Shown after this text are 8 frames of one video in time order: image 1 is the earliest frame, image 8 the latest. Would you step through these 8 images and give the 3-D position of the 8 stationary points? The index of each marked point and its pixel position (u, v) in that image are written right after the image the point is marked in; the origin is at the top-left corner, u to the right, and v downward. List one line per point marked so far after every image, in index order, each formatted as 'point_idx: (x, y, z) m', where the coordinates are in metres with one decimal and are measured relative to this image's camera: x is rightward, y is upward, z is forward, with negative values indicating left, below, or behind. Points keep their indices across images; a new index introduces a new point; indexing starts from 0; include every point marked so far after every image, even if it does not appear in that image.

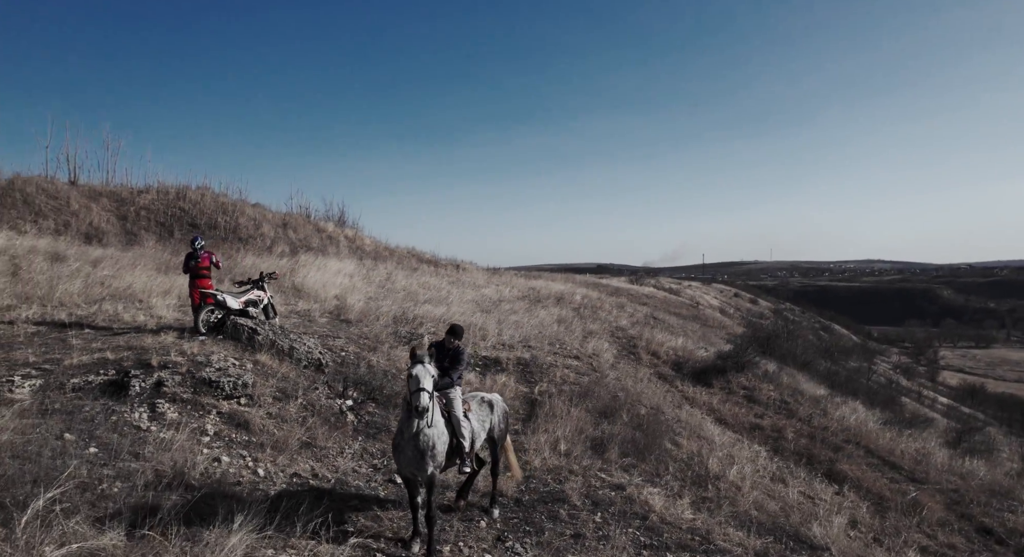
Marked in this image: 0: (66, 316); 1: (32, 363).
0: (-7.8, -0.6, +11.5) m
1: (-6.2, -1.1, +8.5) m
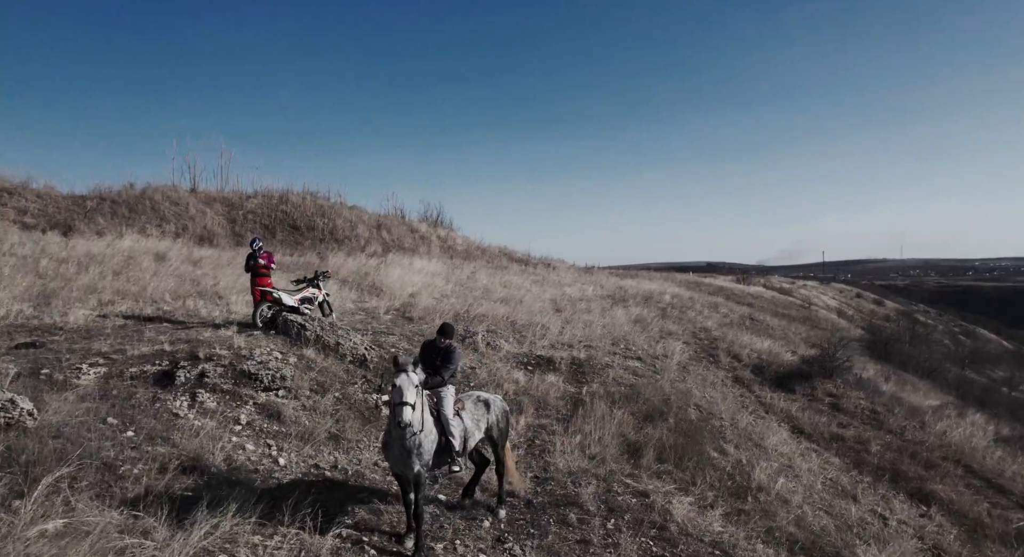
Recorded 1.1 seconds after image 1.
0: (-6.9, -0.6, +12.7) m
1: (-5.8, -1.0, +9.4) m
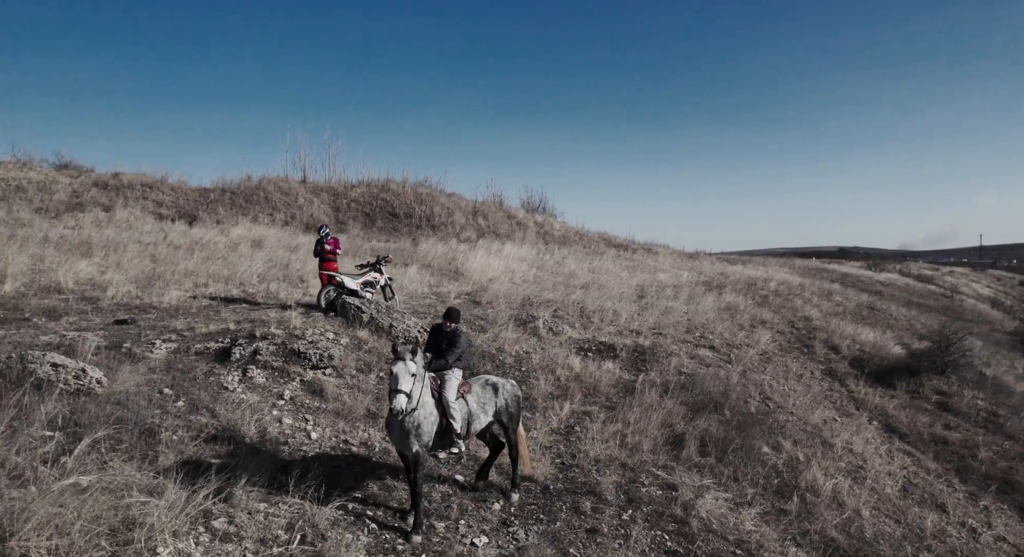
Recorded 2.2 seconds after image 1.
0: (-5.8, -0.3, +13.8) m
1: (-5.3, -0.8, +10.4) m
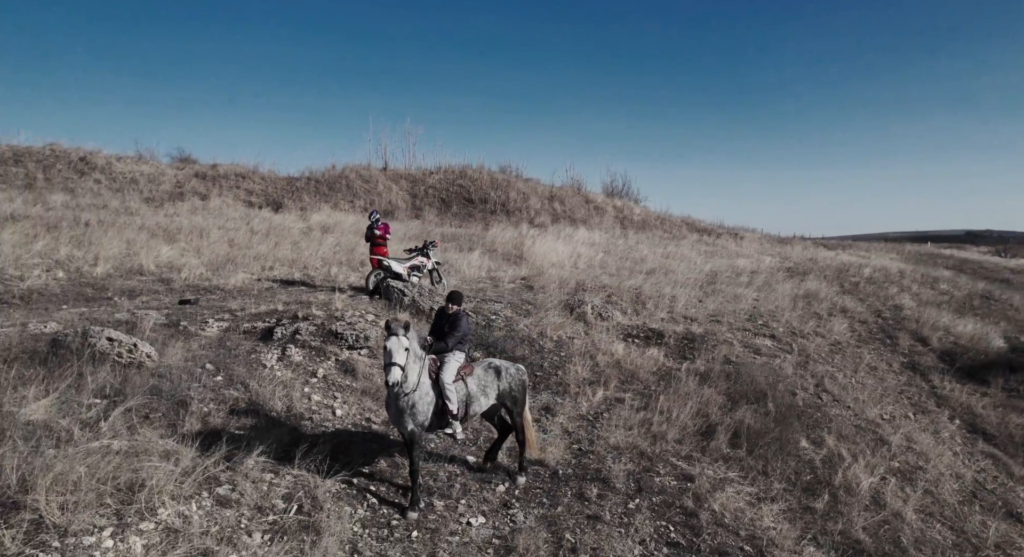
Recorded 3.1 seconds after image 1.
0: (-4.7, +0.1, +14.5) m
1: (-4.7, -0.5, +11.1) m
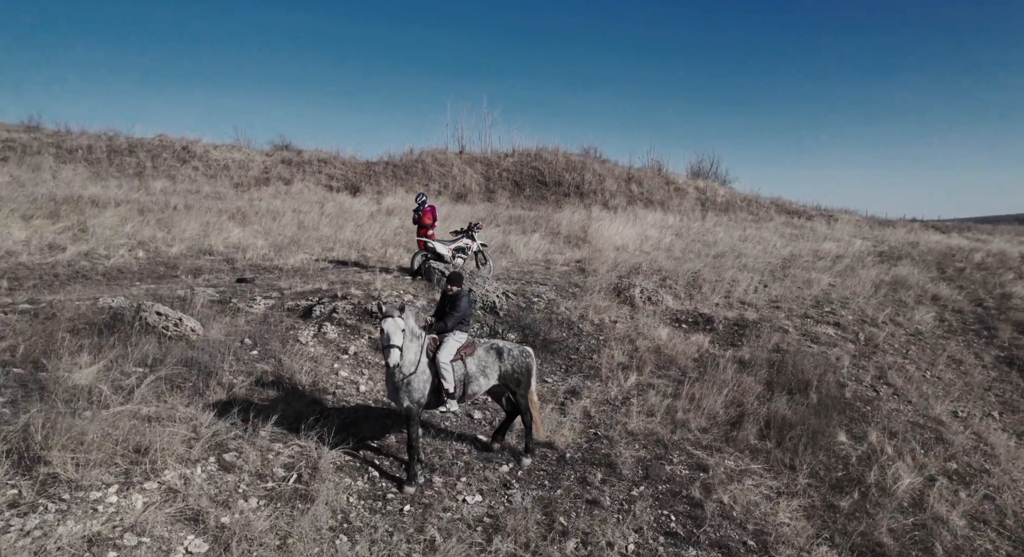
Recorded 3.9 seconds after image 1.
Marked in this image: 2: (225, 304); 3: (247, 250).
0: (-3.6, +0.5, +15.1) m
1: (-4.1, -0.2, +11.7) m
2: (-4.6, -0.4, +10.6) m
3: (-5.7, +0.6, +14.3) m
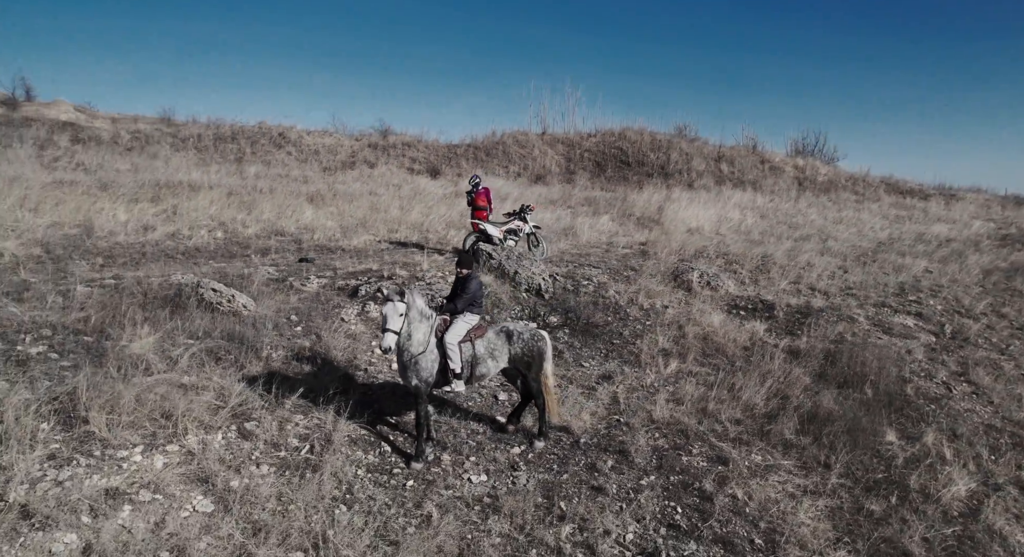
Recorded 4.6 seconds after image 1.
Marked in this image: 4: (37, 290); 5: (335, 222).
0: (-2.2, +1.0, +15.5) m
1: (-3.2, +0.2, +12.2) m
2: (-3.9, -0.1, +11.2) m
3: (-4.5, +1.1, +15.0) m
4: (-6.9, -0.2, +9.6) m
5: (-4.3, +1.4, +16.1) m
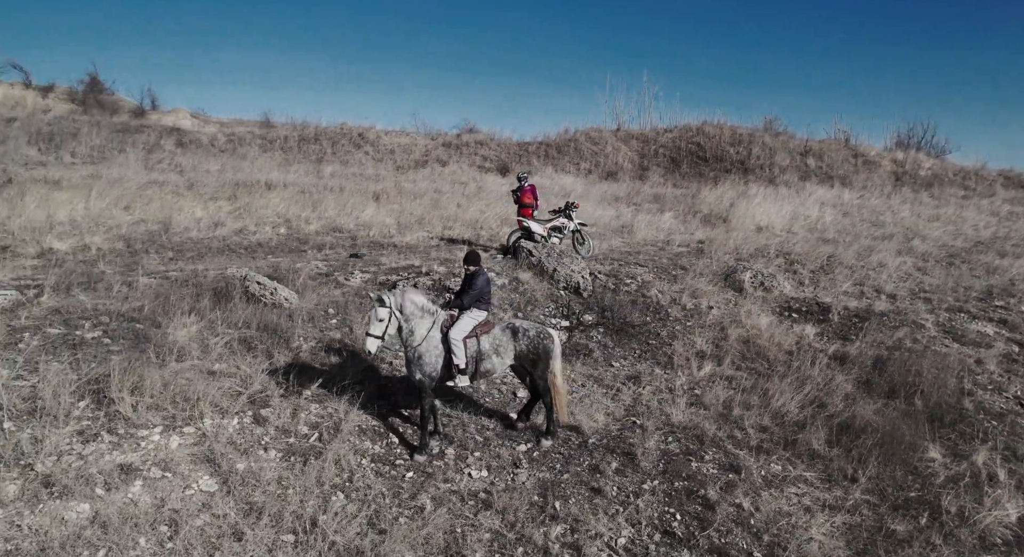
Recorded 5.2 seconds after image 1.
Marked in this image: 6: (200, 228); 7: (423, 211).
0: (-1.0, +1.1, +15.7) m
1: (-2.4, +0.3, +12.6) m
2: (-3.3, 0.0, +11.7) m
3: (-3.3, +1.2, +15.5) m
4: (-6.5, 0.0, +10.5) m
5: (-3.0, +1.5, +16.6) m
6: (-6.9, +1.1, +14.7) m
7: (-2.4, +1.8, +17.7) m
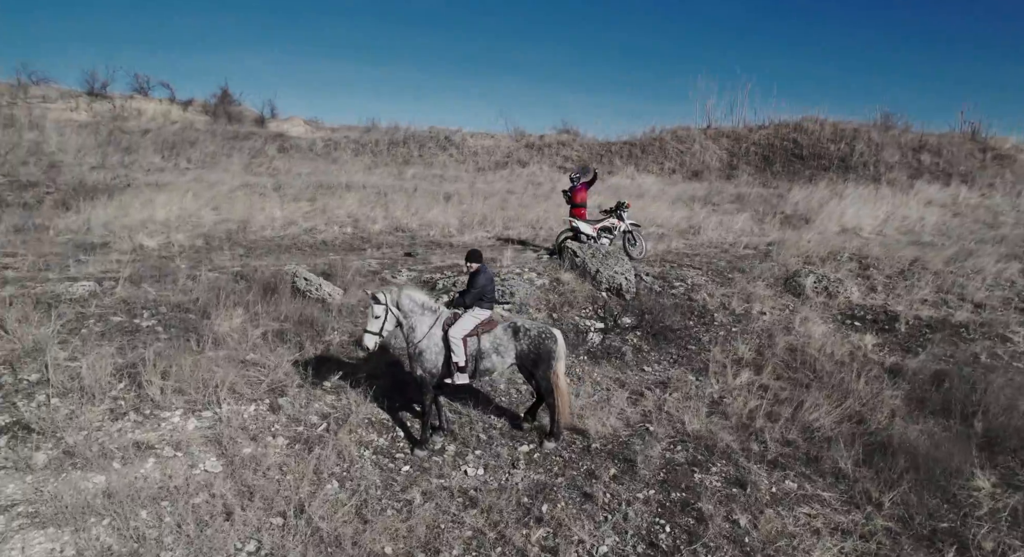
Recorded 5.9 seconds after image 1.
0: (+0.4, +1.1, +15.6) m
1: (-1.5, +0.3, +12.9) m
2: (-2.5, +0.1, +12.1) m
3: (-1.9, +1.2, +15.9) m
4: (-5.8, +0.1, +11.4) m
5: (-1.4, +1.5, +16.9) m
6: (-5.6, +1.2, +15.6) m
7: (-0.6, +1.8, +17.9) m
